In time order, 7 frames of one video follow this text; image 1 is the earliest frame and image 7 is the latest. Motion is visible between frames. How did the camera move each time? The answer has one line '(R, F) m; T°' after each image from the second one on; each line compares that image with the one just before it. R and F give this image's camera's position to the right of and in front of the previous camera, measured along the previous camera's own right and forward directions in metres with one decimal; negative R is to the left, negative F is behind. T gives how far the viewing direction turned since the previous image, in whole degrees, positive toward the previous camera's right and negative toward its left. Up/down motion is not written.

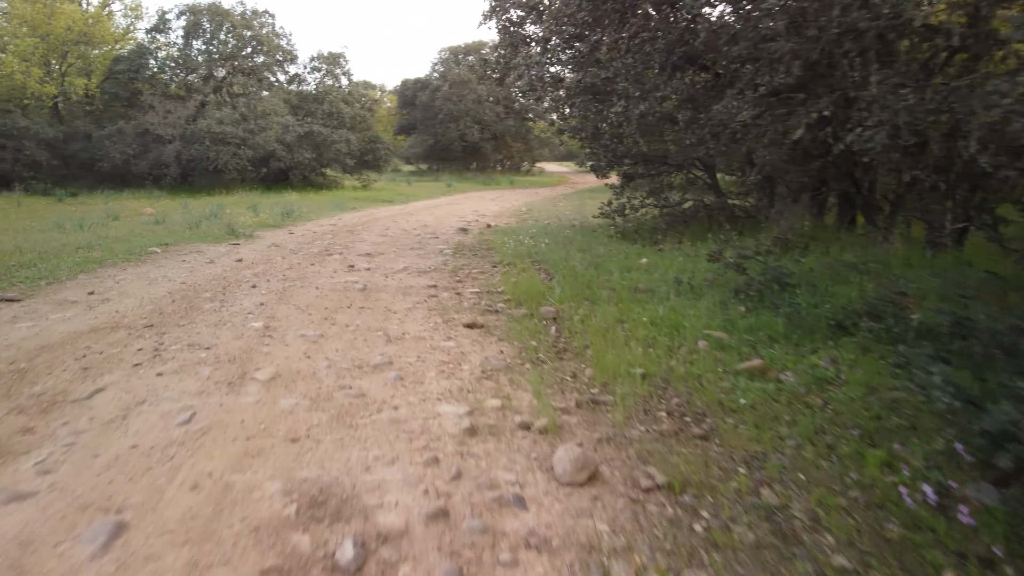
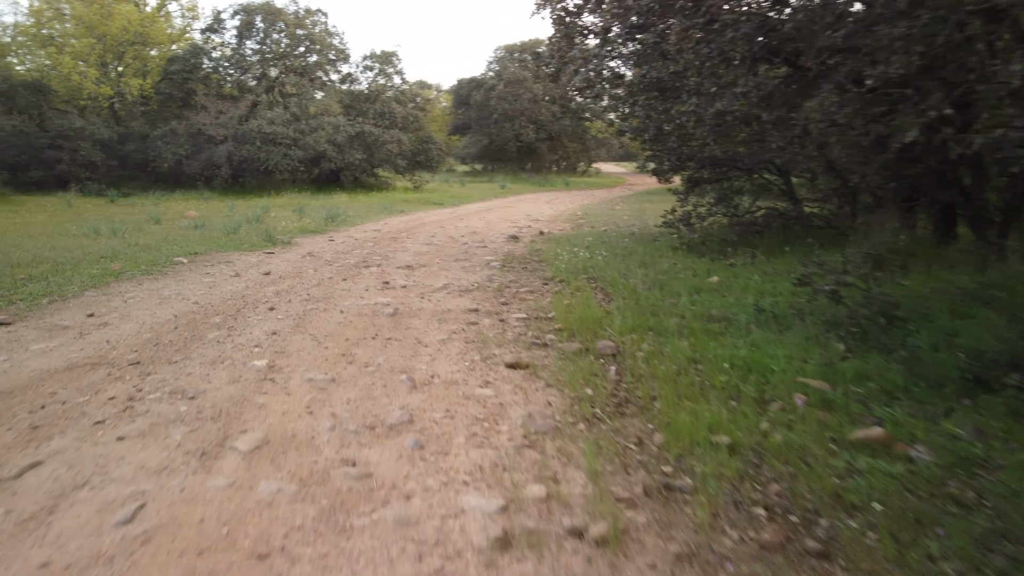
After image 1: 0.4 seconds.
(0.0, +0.7) m; -4°
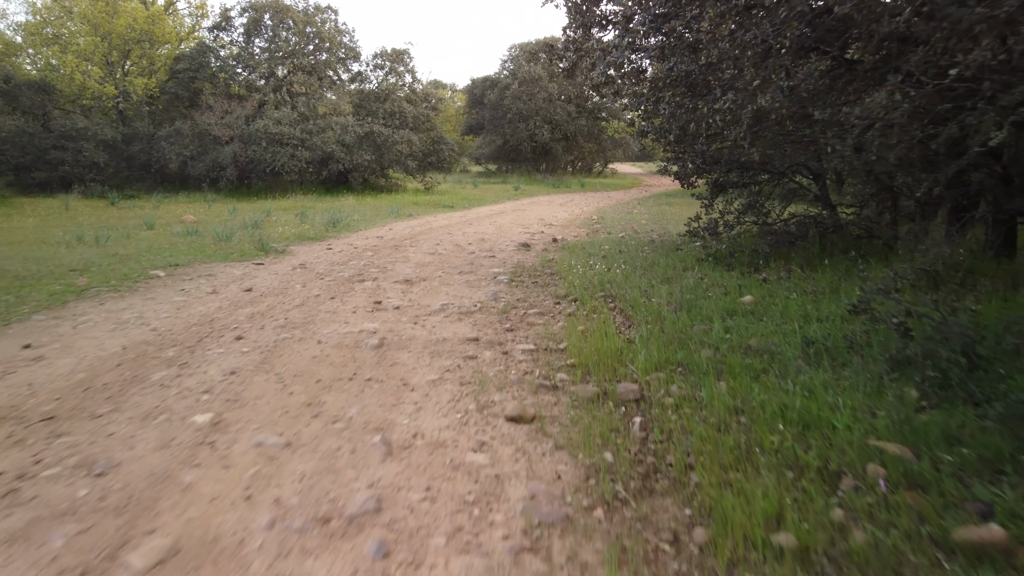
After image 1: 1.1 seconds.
(0.0, +0.7) m; -1°
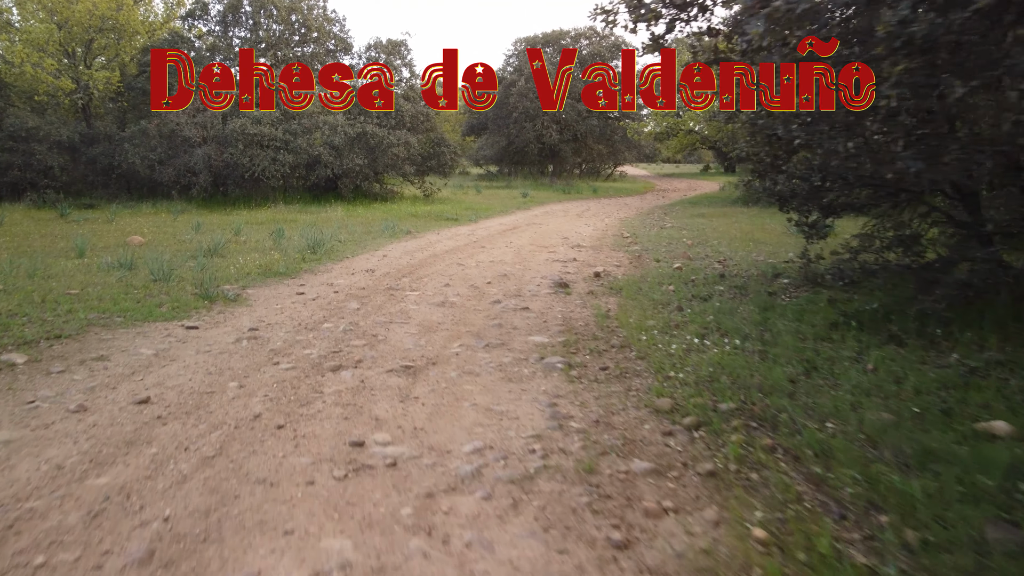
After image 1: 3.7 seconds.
(-0.3, +2.3) m; 0°
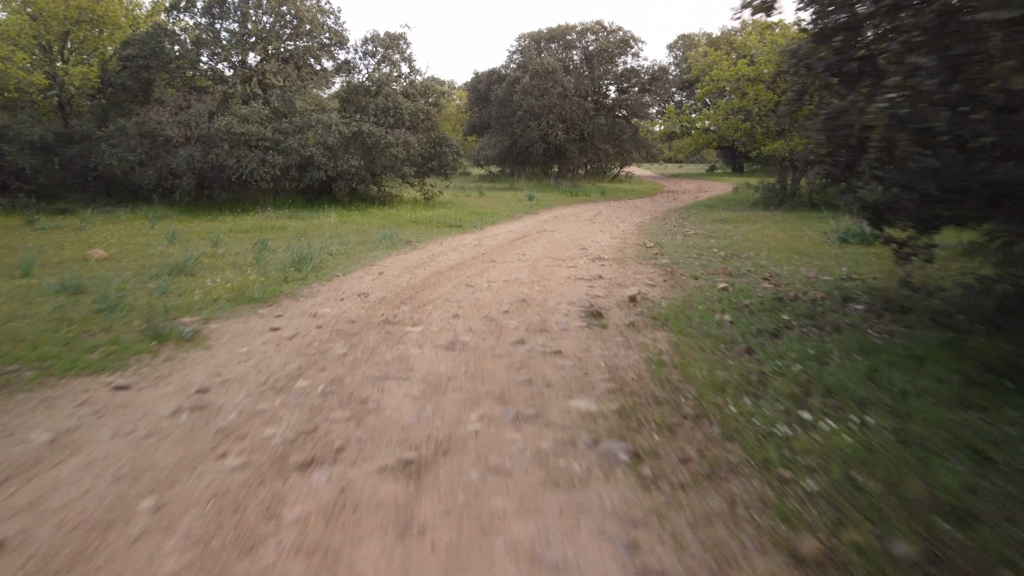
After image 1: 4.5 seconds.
(-0.2, +1.3) m; 0°
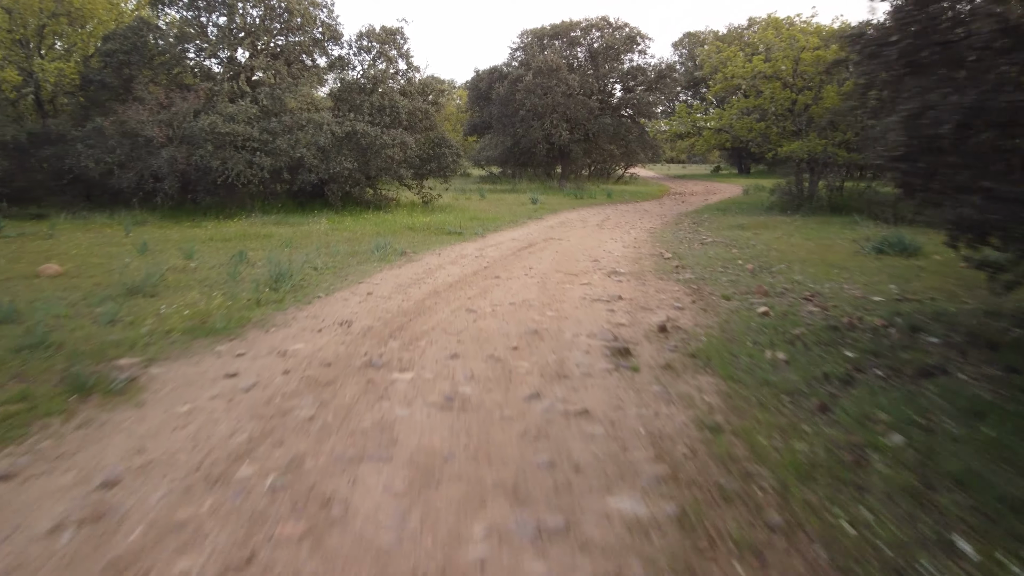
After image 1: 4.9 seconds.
(-0.1, +1.0) m; 0°
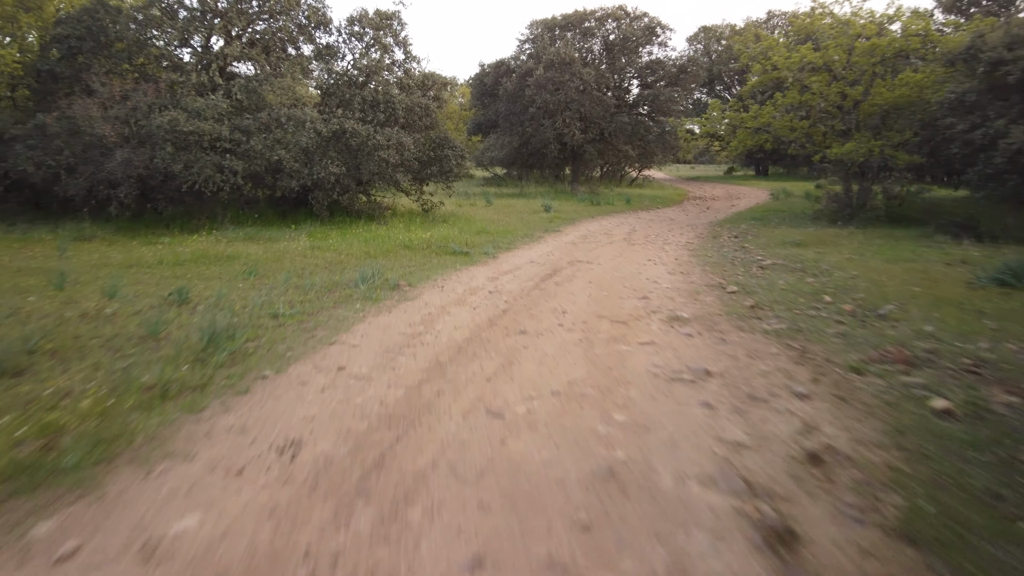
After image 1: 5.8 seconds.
(-0.2, +2.3) m; 0°
